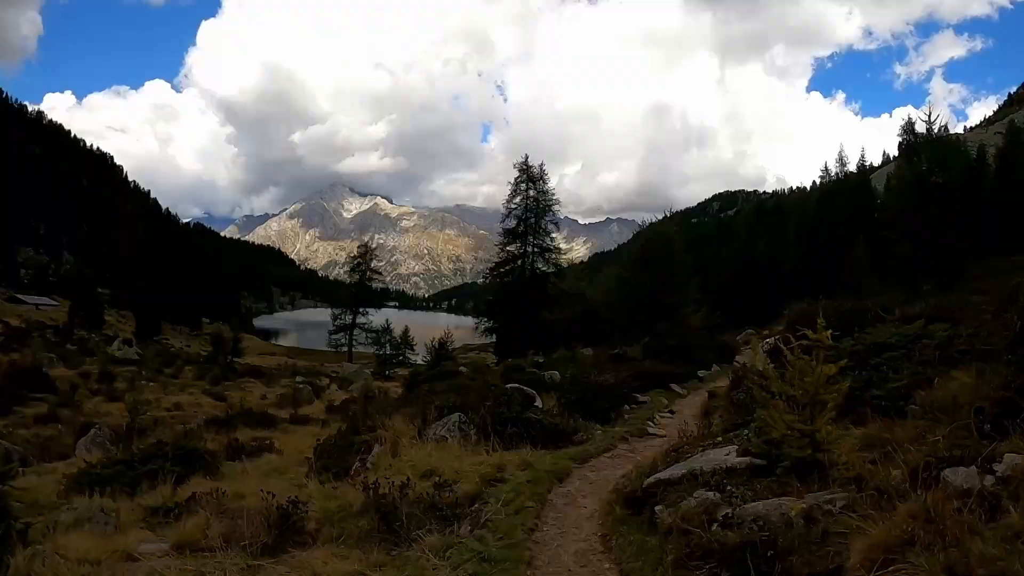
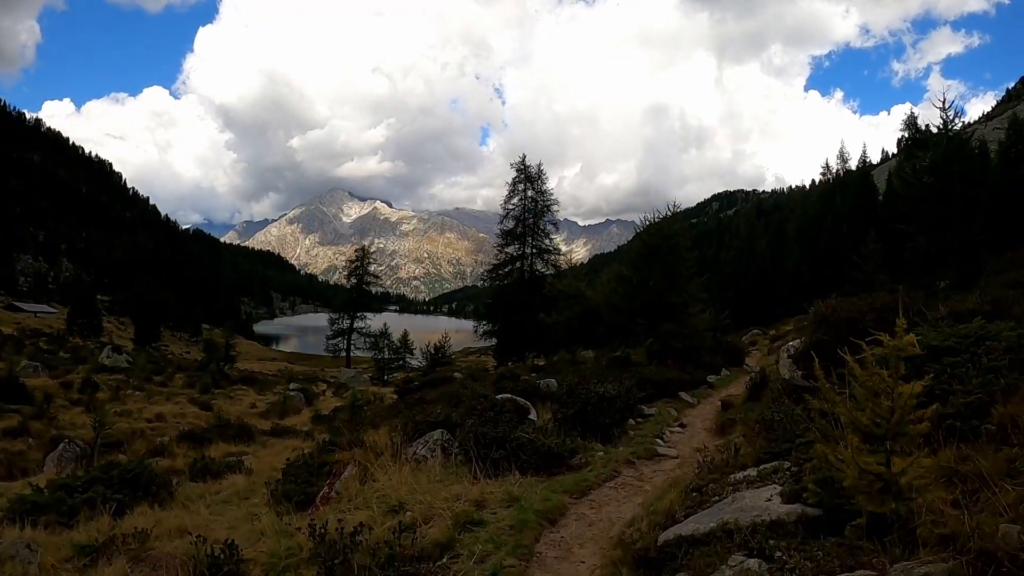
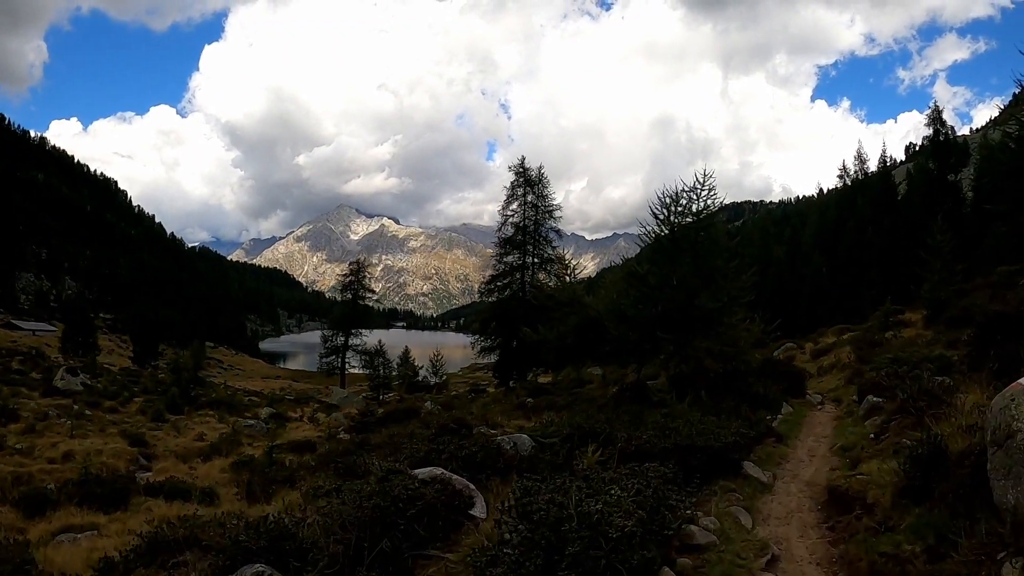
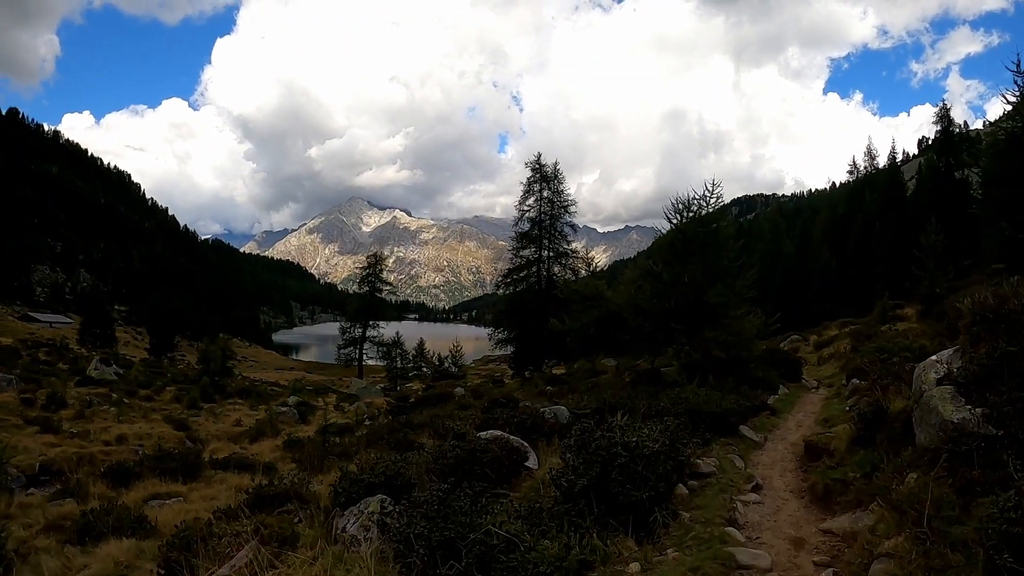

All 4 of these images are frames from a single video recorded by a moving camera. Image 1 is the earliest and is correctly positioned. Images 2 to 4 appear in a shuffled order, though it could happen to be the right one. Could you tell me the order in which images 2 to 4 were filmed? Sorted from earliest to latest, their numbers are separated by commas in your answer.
2, 4, 3
